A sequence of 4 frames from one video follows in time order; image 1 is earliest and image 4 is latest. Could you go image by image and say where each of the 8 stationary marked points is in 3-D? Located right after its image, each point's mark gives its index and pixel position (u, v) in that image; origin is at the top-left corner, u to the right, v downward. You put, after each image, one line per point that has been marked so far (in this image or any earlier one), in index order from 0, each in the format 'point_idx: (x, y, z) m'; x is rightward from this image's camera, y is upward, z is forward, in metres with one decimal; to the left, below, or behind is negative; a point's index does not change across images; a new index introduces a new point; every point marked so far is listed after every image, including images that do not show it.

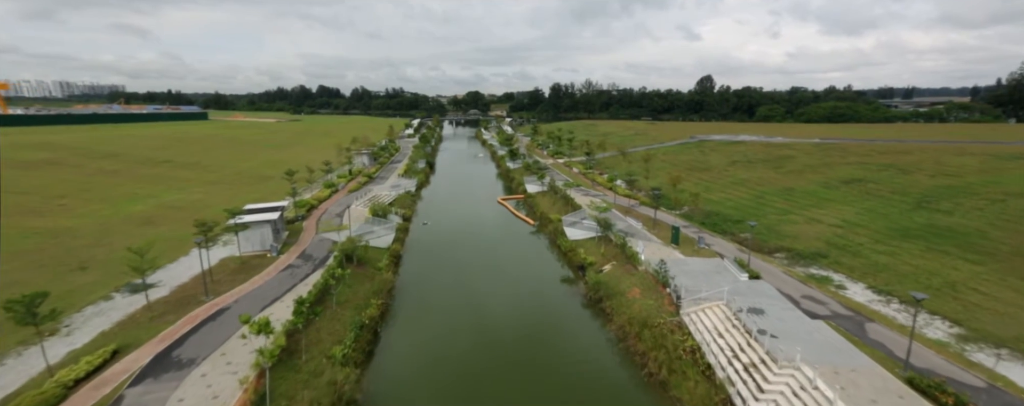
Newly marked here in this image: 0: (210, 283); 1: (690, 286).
0: (-12.9, -3.4, +17.7) m
1: (+7.7, -3.6, +17.6) m
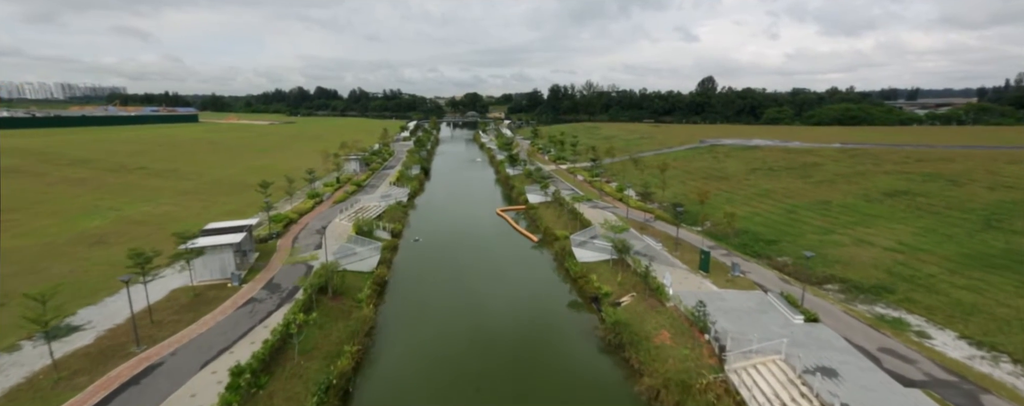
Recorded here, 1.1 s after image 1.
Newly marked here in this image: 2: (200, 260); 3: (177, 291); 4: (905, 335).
0: (-12.8, -4.3, +14.3) m
1: (+7.9, -4.5, +14.3) m
2: (-13.6, -2.5, +17.8) m
3: (-13.8, -3.6, +16.9) m
4: (+13.4, -4.5, +13.9) m
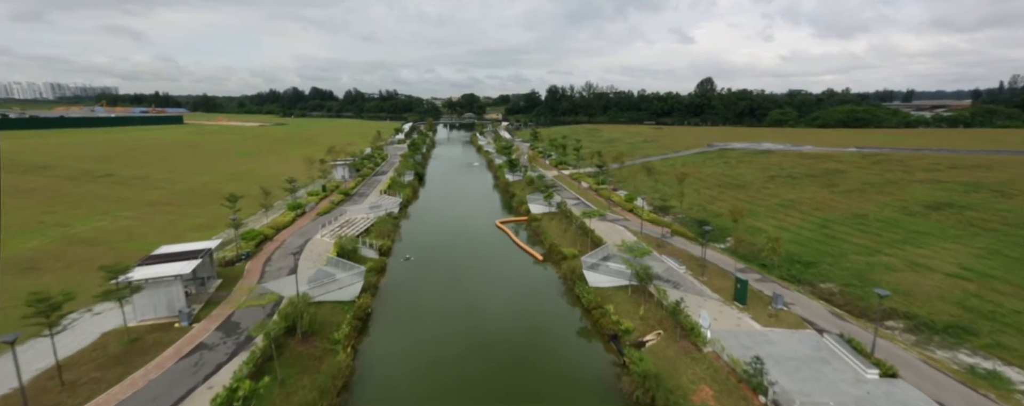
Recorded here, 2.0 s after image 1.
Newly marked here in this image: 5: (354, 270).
0: (-12.5, -5.2, +11.3) m
1: (+8.1, -5.4, +11.4) m
2: (-13.4, -3.3, +14.8) m
3: (-13.7, -4.4, +13.8) m
4: (+13.6, -5.3, +11.1) m
5: (-7.7, -3.2, +19.7) m
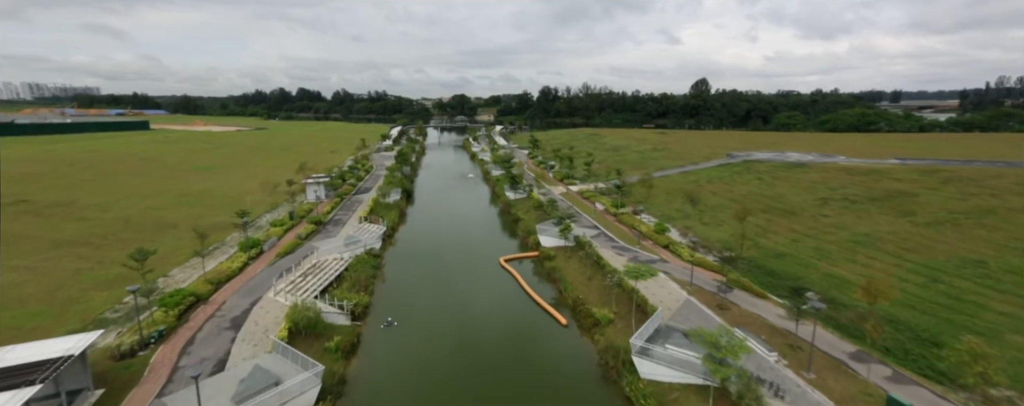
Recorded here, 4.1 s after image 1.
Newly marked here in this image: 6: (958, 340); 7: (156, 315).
0: (-11.6, -7.4, +5.1) m
1: (+9.1, -7.5, +5.5) m
2: (-12.5, -5.5, +8.5) m
3: (-12.7, -6.7, +7.5) m
4: (+14.6, -7.4, +5.3) m
5: (-6.8, -5.4, +13.6) m
6: (+15.4, -5.2, +14.4) m
7: (-14.4, -4.5, +16.5) m
